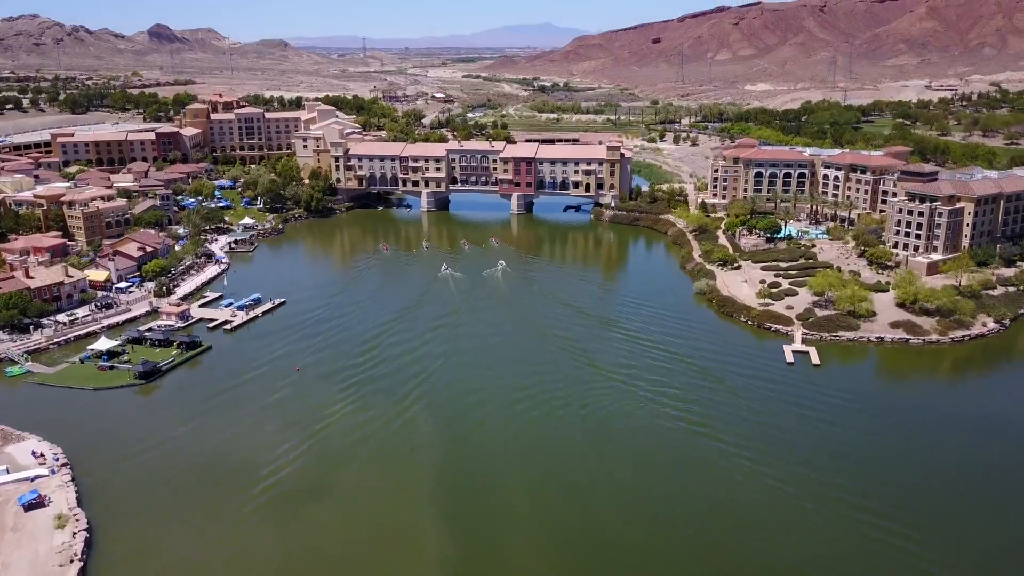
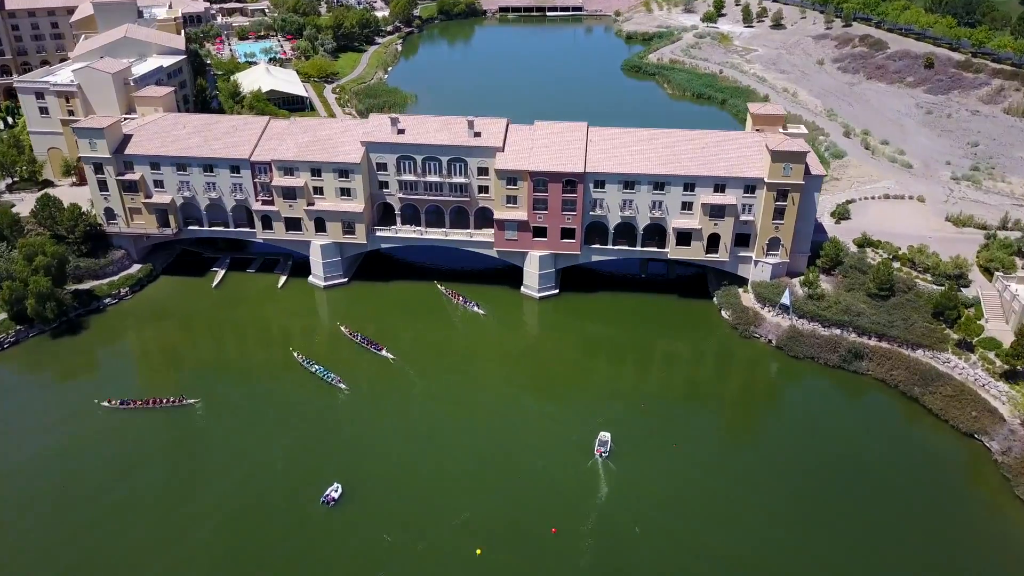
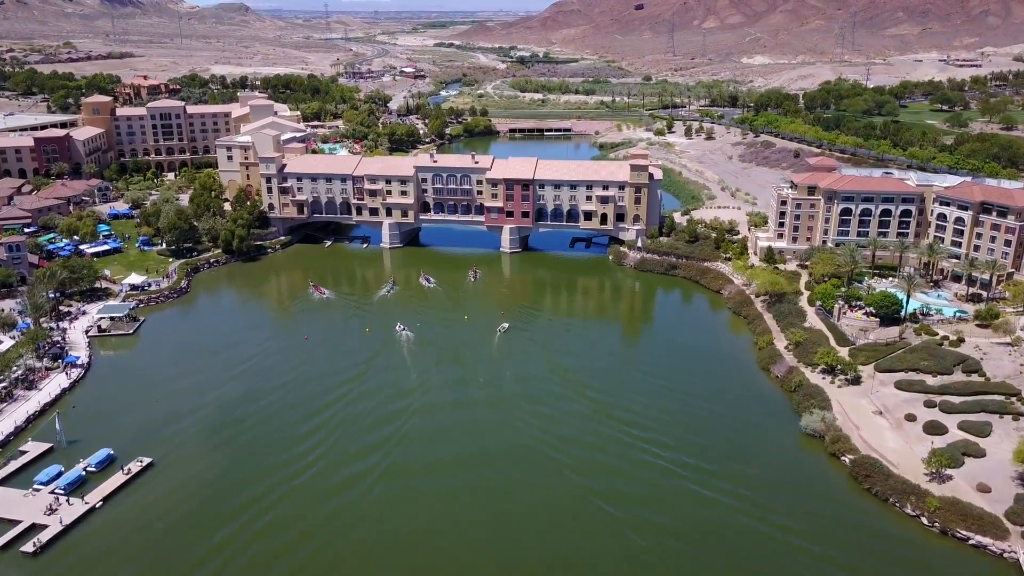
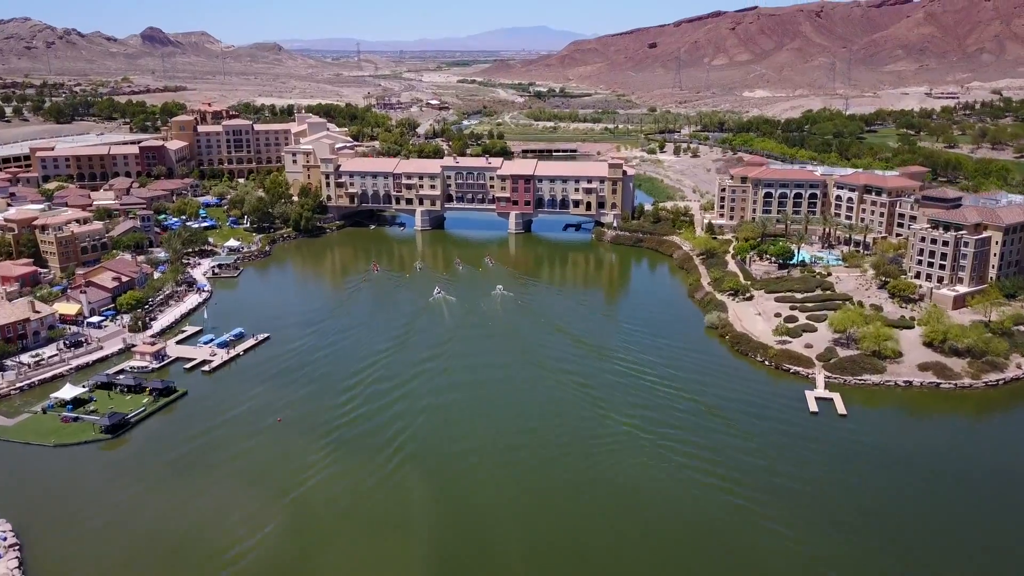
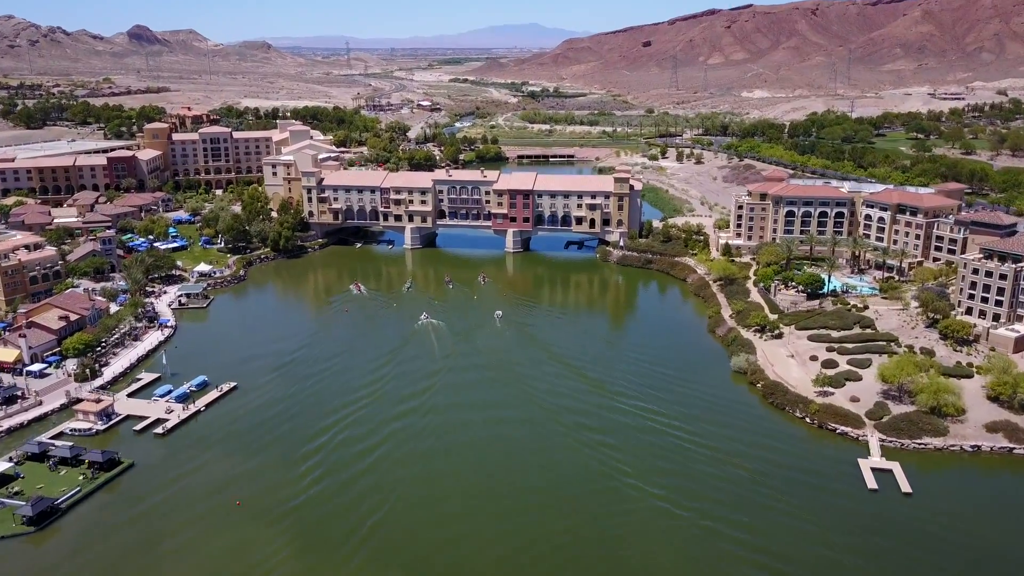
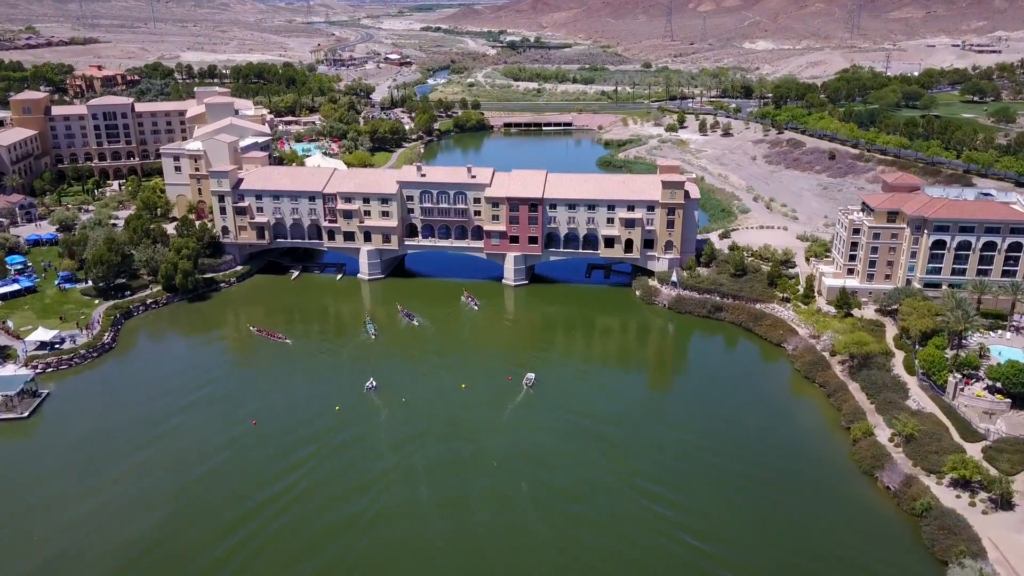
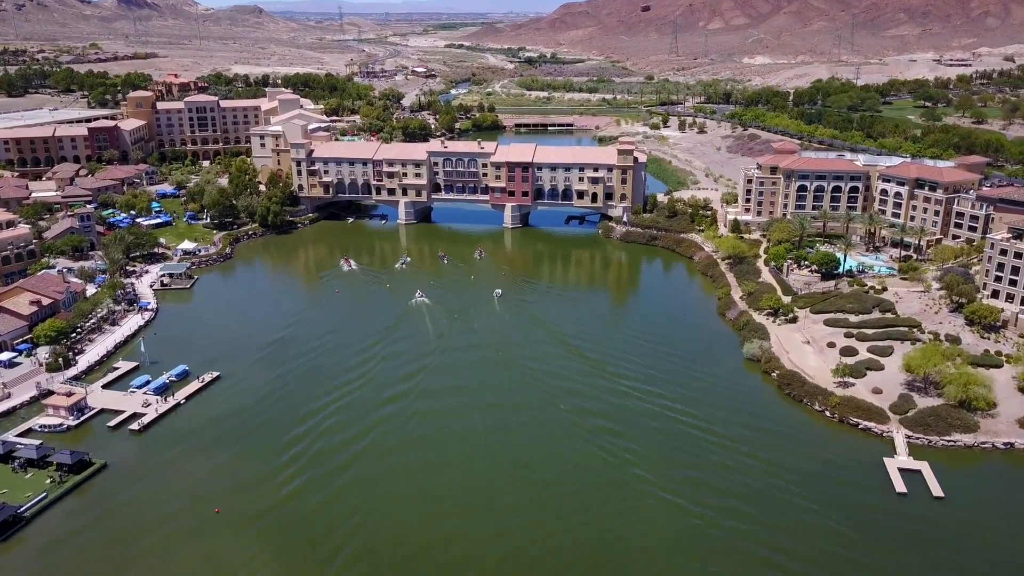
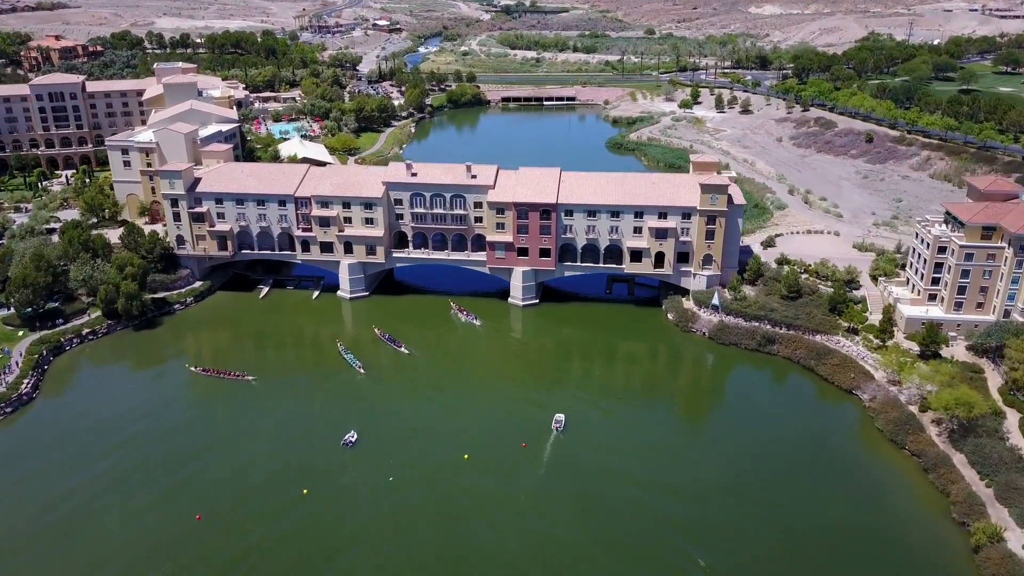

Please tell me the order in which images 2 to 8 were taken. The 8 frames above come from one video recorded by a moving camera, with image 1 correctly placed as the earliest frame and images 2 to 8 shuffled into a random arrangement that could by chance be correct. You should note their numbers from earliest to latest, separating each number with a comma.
4, 5, 7, 3, 6, 8, 2
